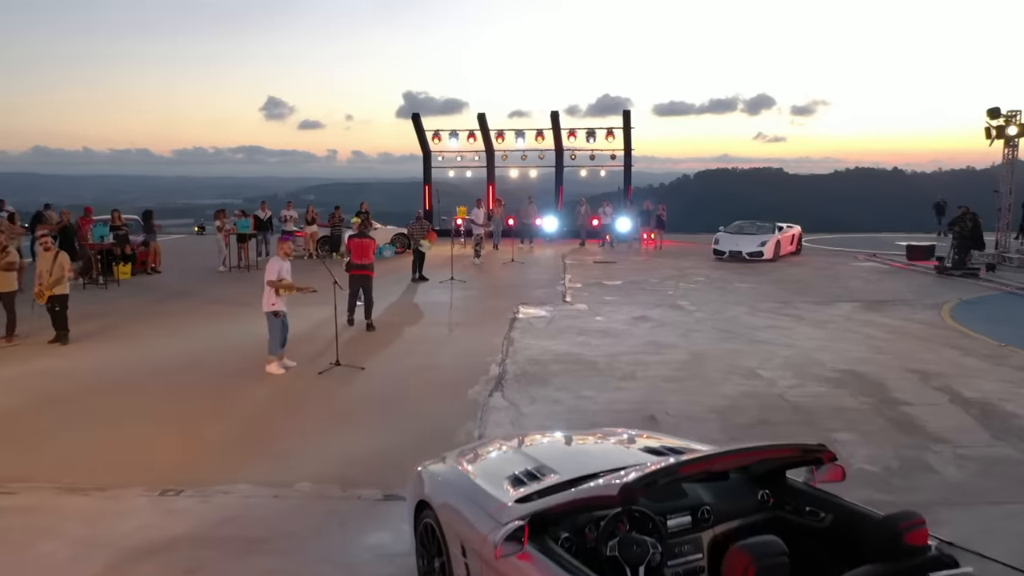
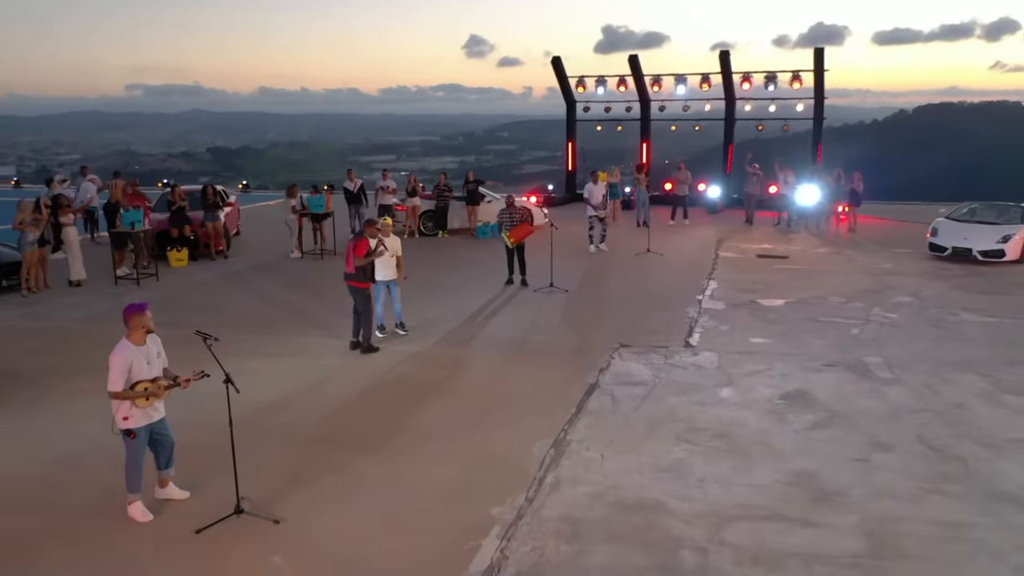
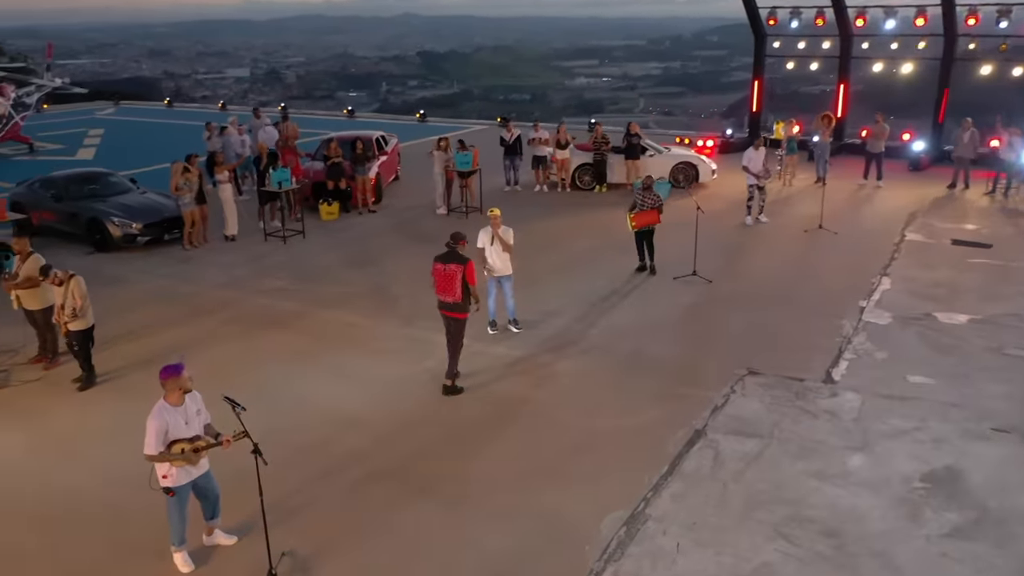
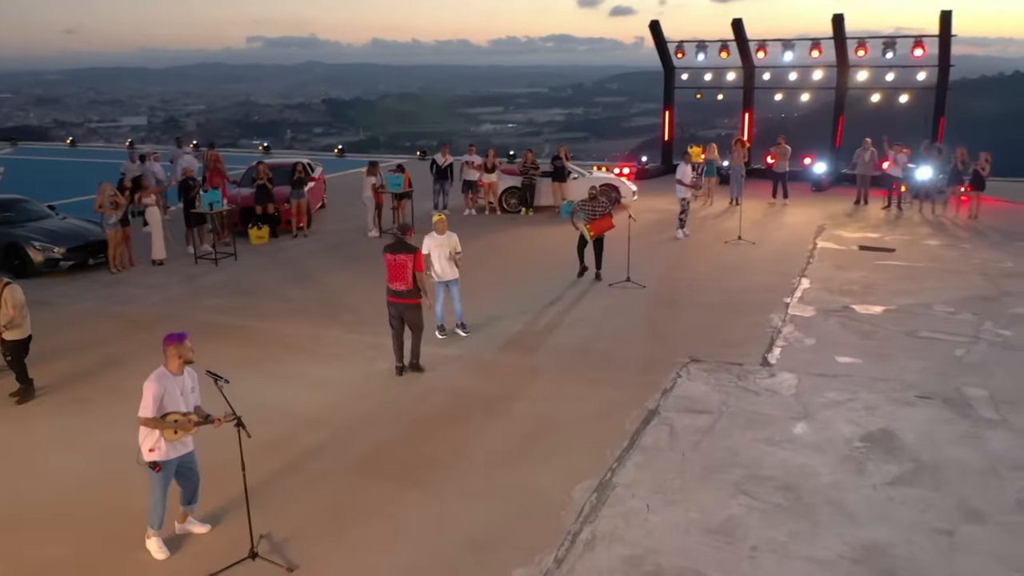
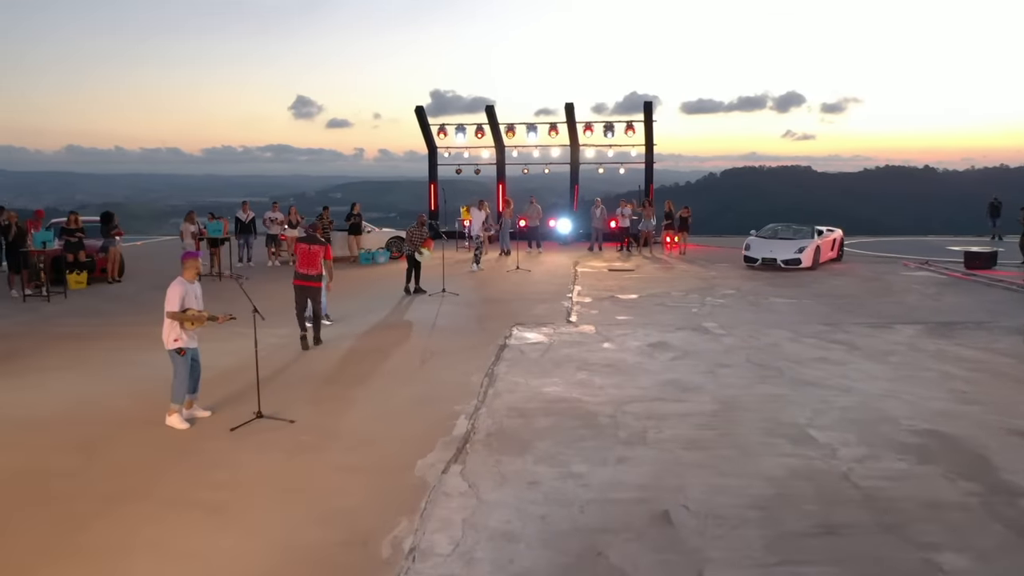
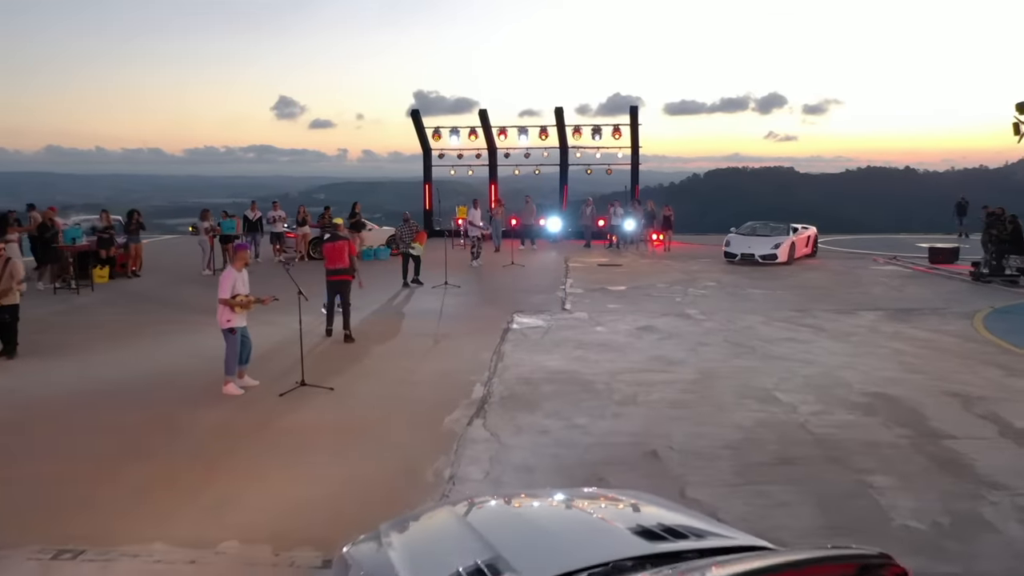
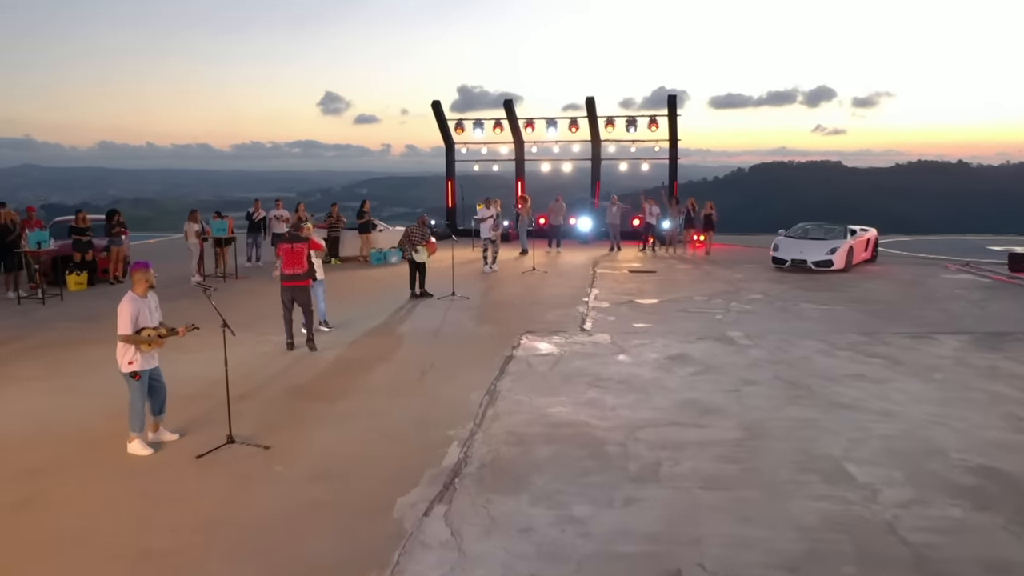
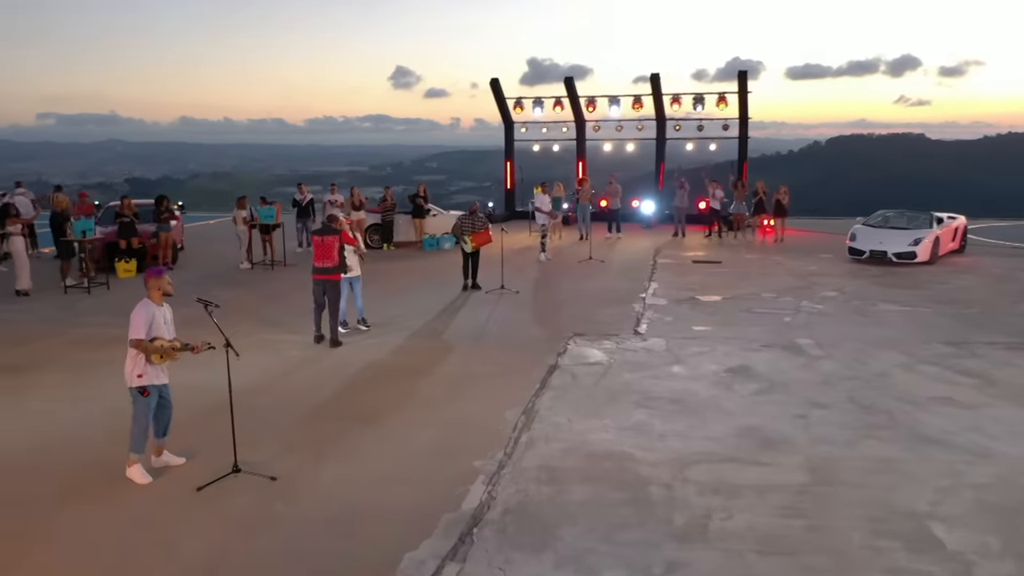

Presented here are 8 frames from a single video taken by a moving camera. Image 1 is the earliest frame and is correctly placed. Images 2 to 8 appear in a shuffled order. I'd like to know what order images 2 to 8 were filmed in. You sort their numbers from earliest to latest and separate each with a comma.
6, 5, 7, 8, 2, 4, 3
